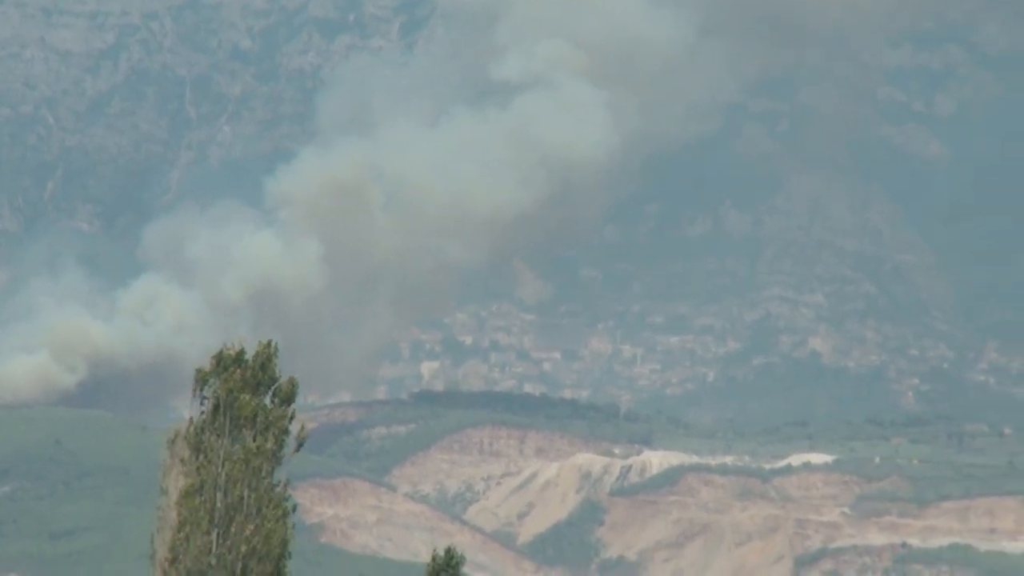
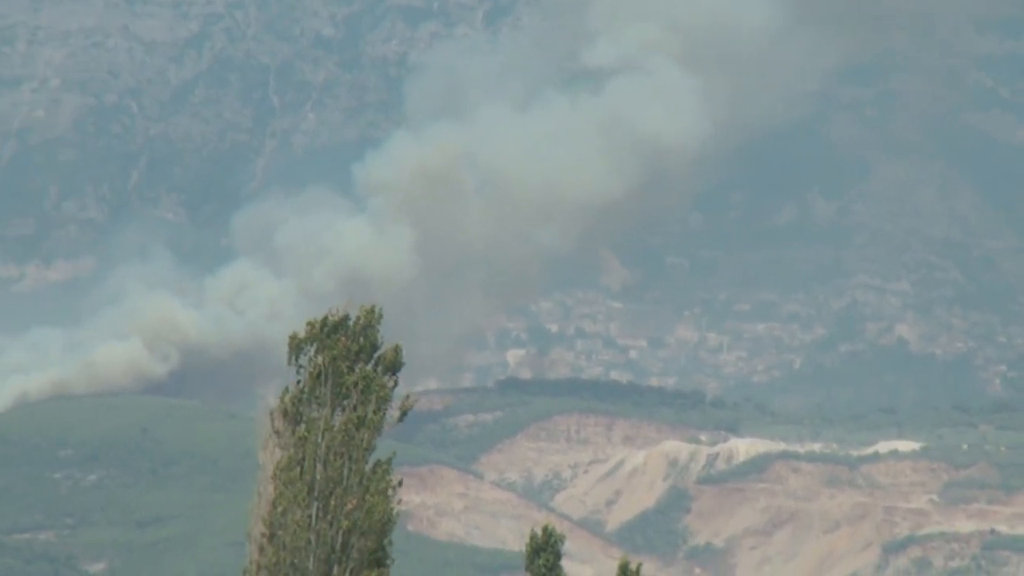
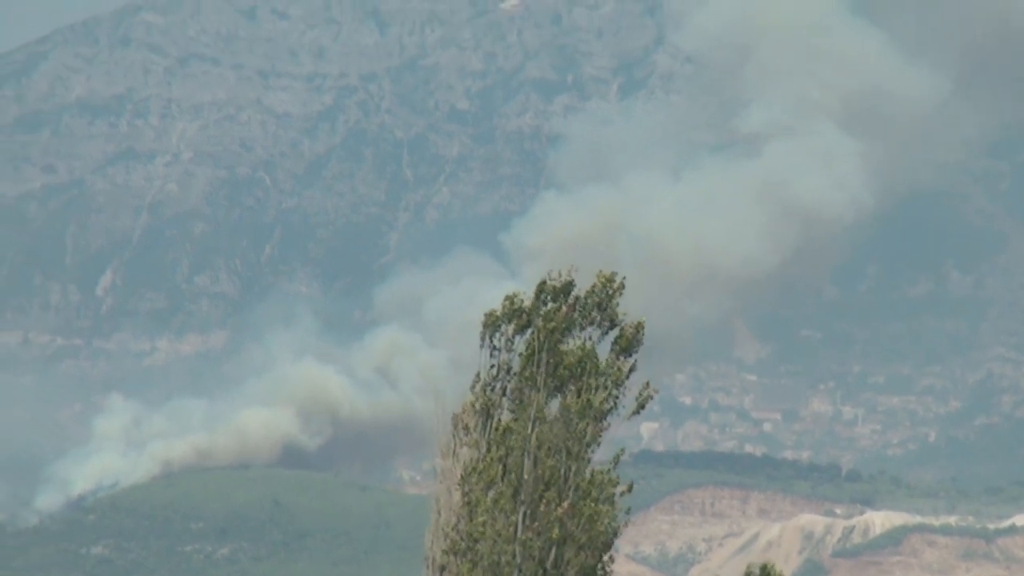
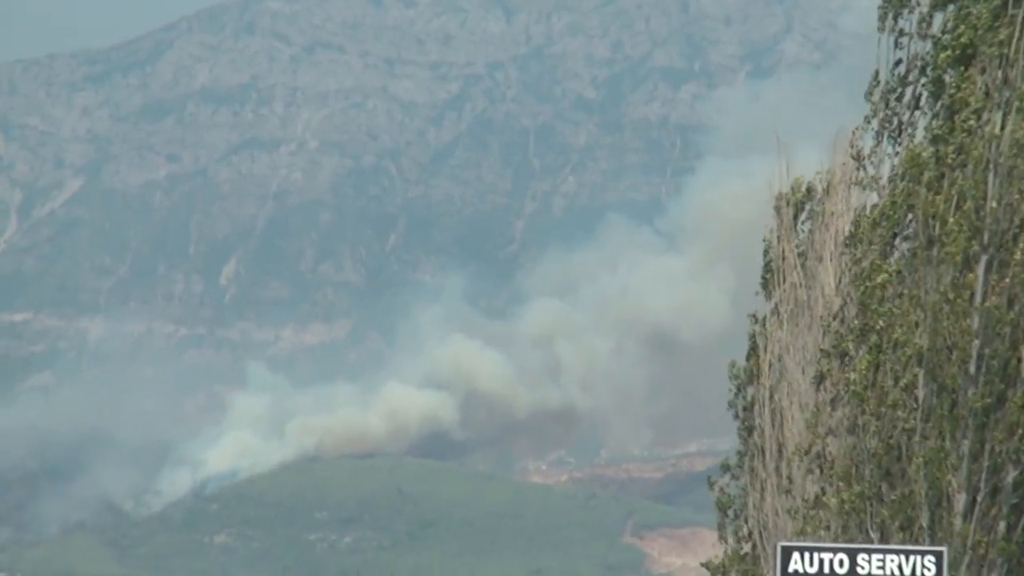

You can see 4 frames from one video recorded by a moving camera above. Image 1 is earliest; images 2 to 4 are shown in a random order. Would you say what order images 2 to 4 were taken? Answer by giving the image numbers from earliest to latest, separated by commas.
2, 3, 4
